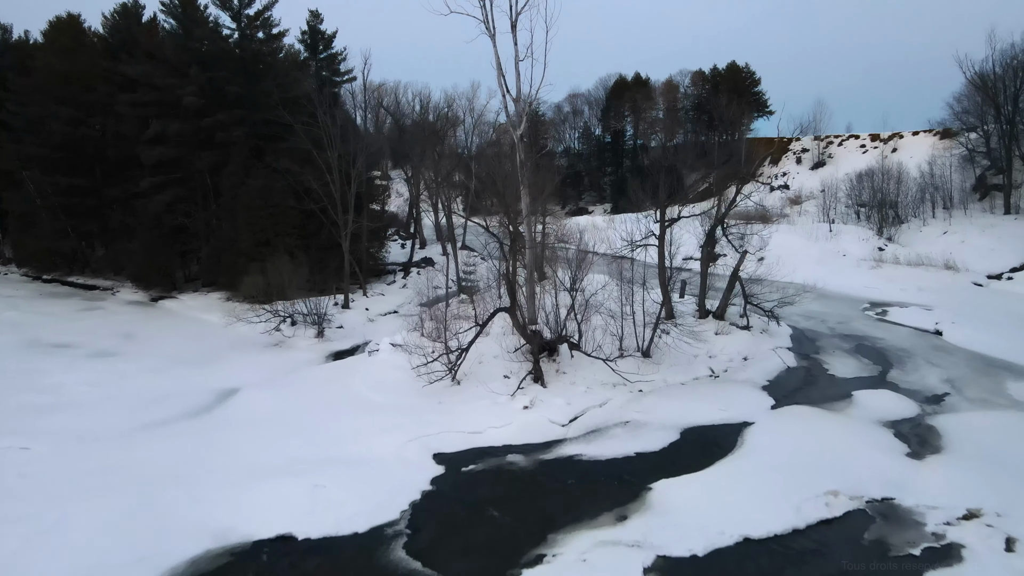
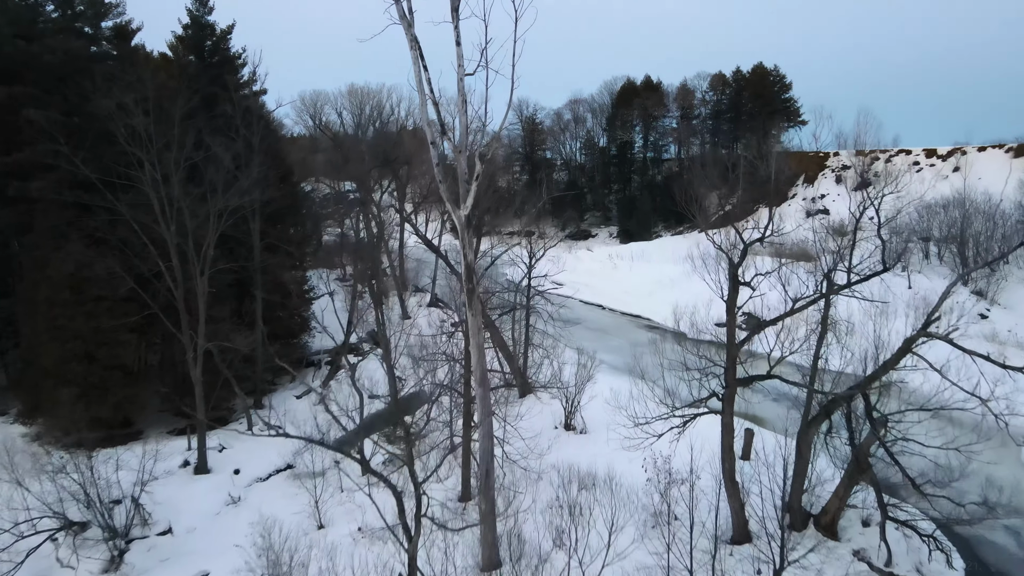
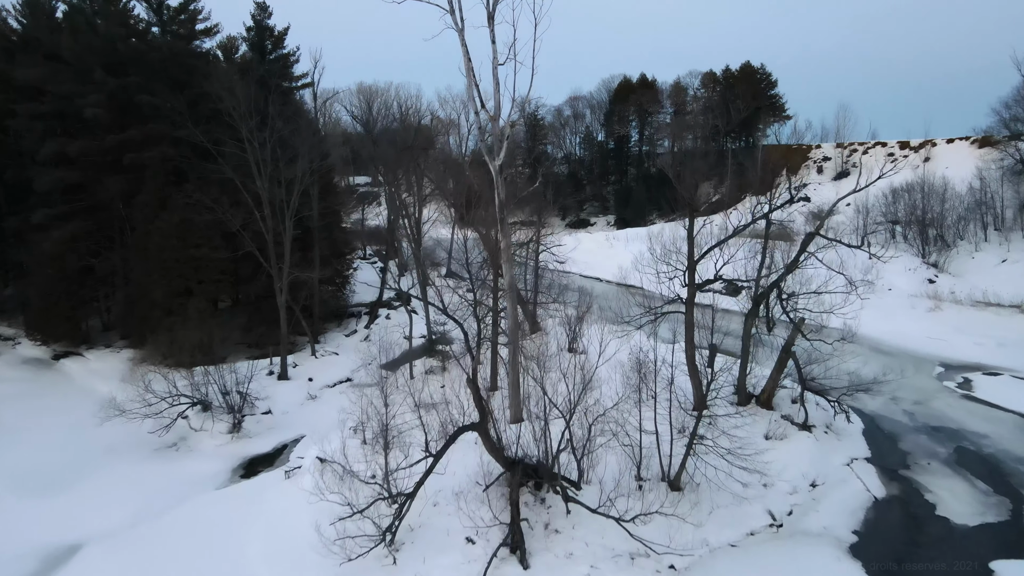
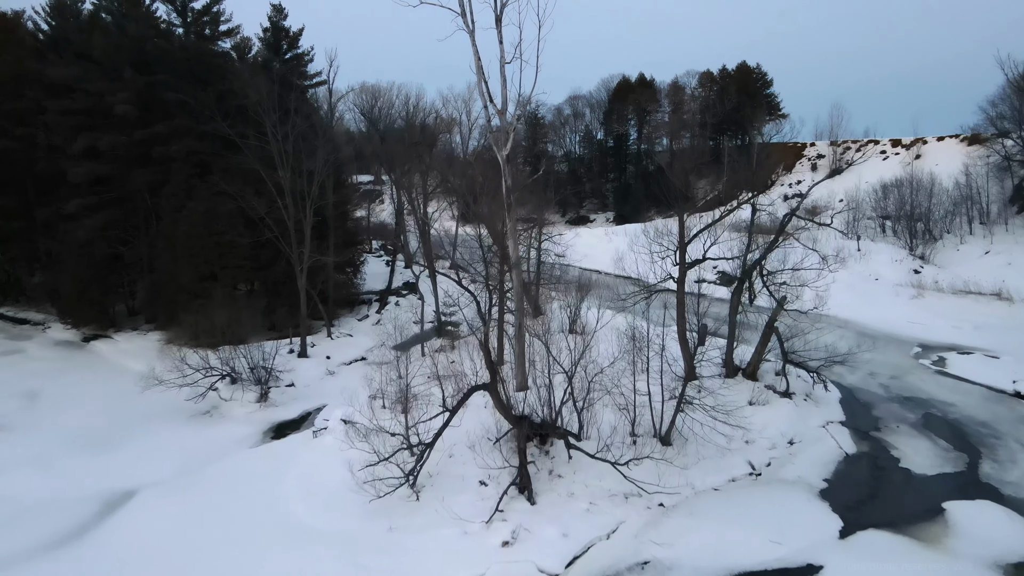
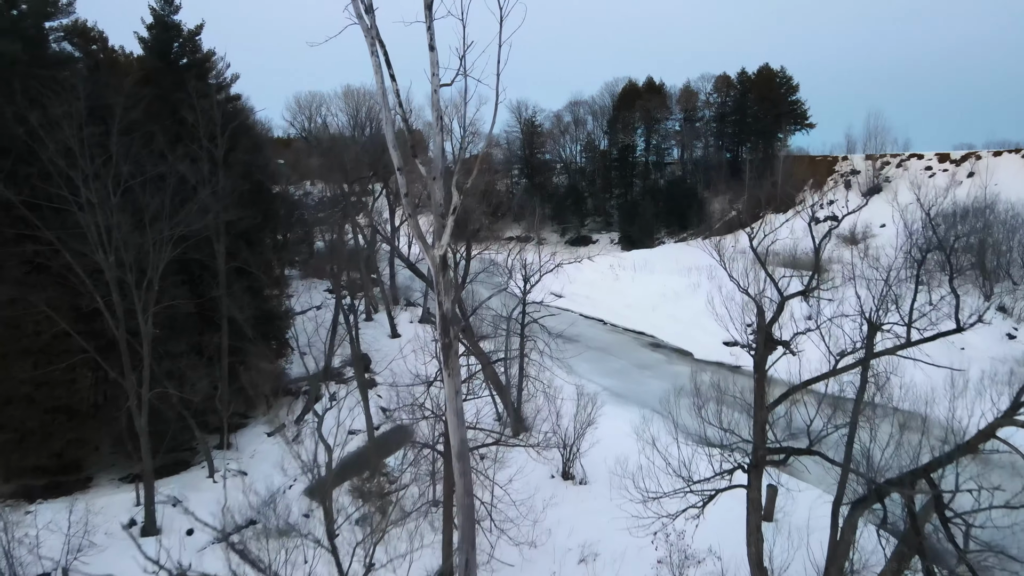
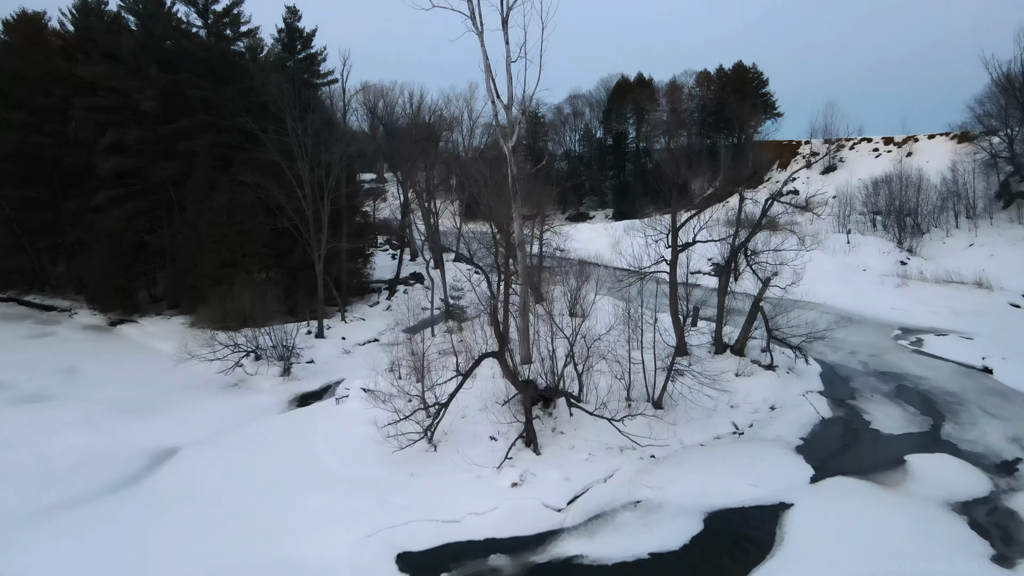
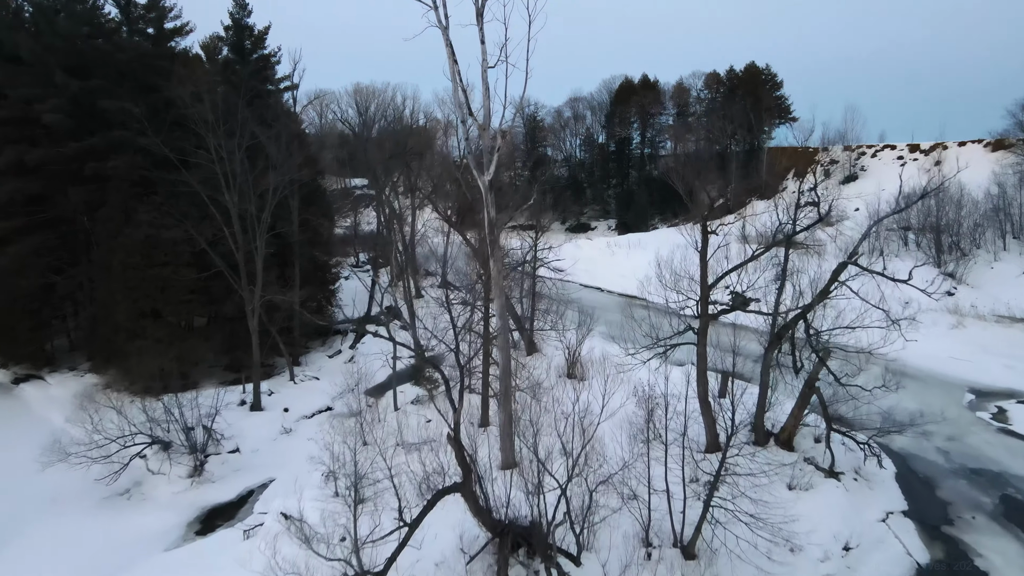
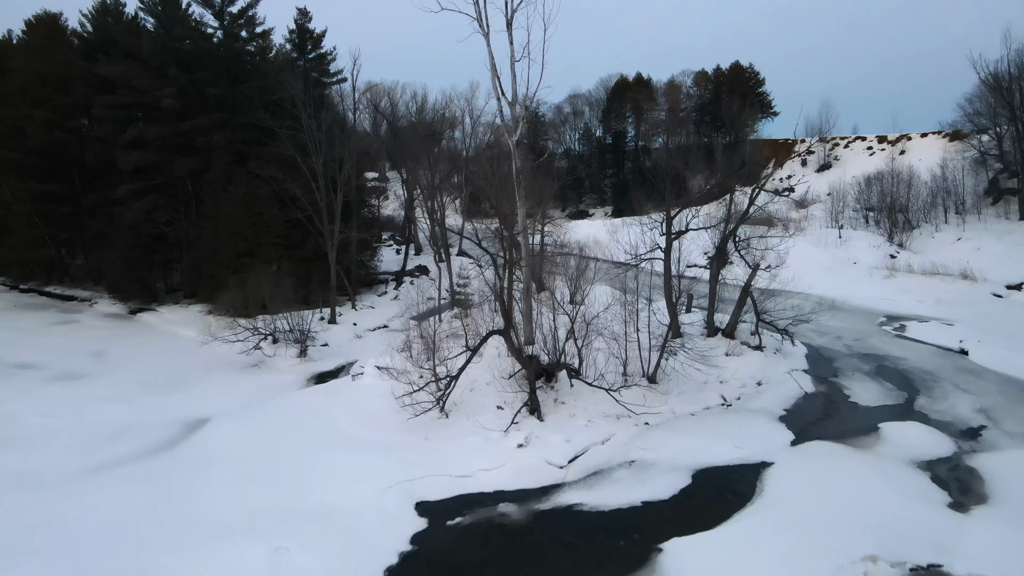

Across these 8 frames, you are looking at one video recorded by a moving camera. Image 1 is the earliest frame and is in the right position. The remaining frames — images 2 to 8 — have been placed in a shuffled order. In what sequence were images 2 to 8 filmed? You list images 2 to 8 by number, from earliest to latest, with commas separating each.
8, 6, 4, 3, 7, 2, 5
